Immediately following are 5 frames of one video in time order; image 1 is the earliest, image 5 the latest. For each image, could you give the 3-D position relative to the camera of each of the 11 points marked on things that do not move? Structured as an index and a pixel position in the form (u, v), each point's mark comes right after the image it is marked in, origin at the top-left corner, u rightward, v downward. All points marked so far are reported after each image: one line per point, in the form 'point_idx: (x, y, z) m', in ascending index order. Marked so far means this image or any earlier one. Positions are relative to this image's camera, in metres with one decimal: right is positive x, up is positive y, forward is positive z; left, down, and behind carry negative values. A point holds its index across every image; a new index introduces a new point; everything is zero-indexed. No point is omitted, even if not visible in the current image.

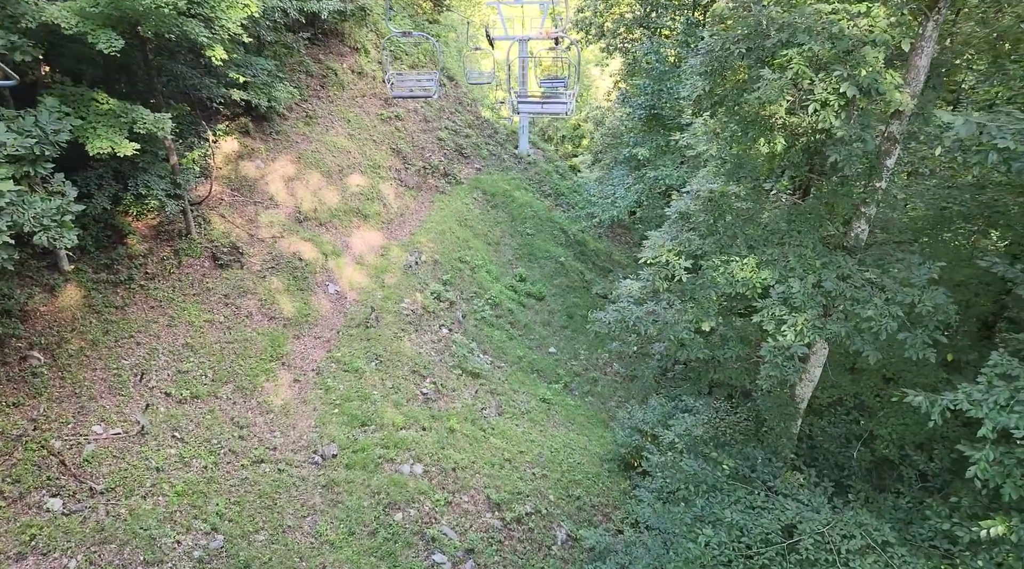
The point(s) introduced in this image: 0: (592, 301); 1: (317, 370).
0: (+1.7, -0.3, +15.7) m
1: (-2.8, -1.3, +10.6) m
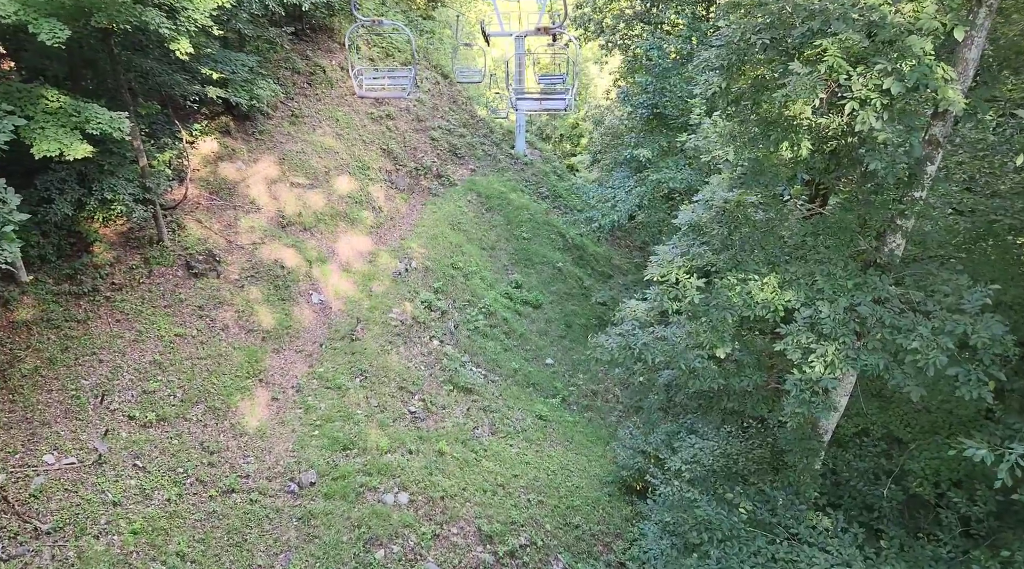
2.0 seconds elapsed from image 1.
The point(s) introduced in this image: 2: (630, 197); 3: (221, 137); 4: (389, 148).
0: (+1.6, -0.5, +15.0) m
1: (-2.9, -1.4, +9.9) m
2: (+2.1, +1.6, +13.0) m
3: (-4.9, +2.5, +12.4) m
4: (-2.6, +3.0, +15.7) m
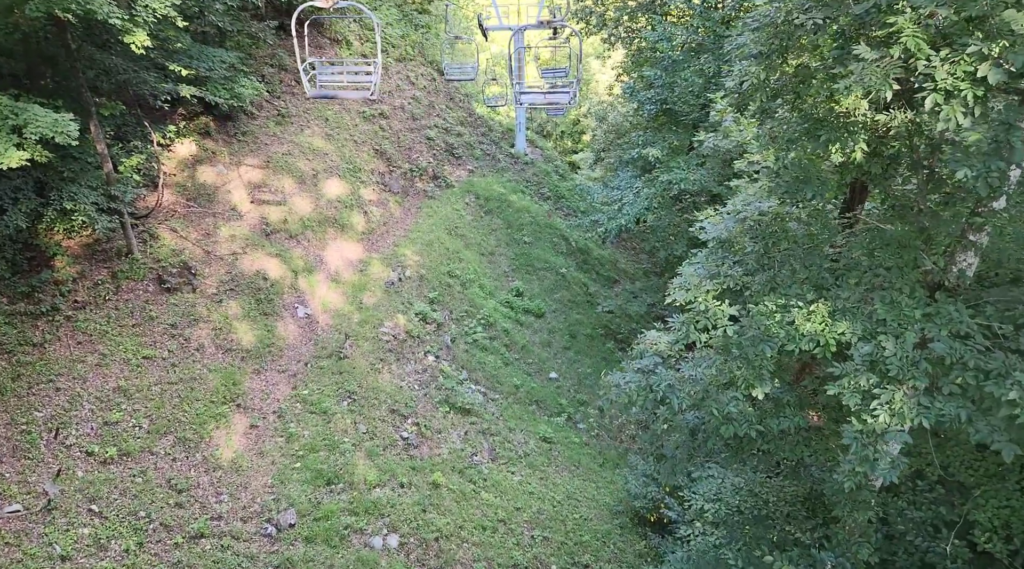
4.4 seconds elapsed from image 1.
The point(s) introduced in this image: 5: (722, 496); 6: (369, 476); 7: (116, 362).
0: (+1.7, -0.6, +14.1) m
1: (-2.9, -1.6, +9.1) m
2: (+2.1, +1.4, +12.1) m
3: (-4.9, +2.3, +11.5) m
4: (-2.6, +2.8, +14.8) m
5: (+2.0, -2.0, +6.9) m
6: (-1.7, -2.3, +8.6) m
7: (-4.6, -0.9, +8.5) m
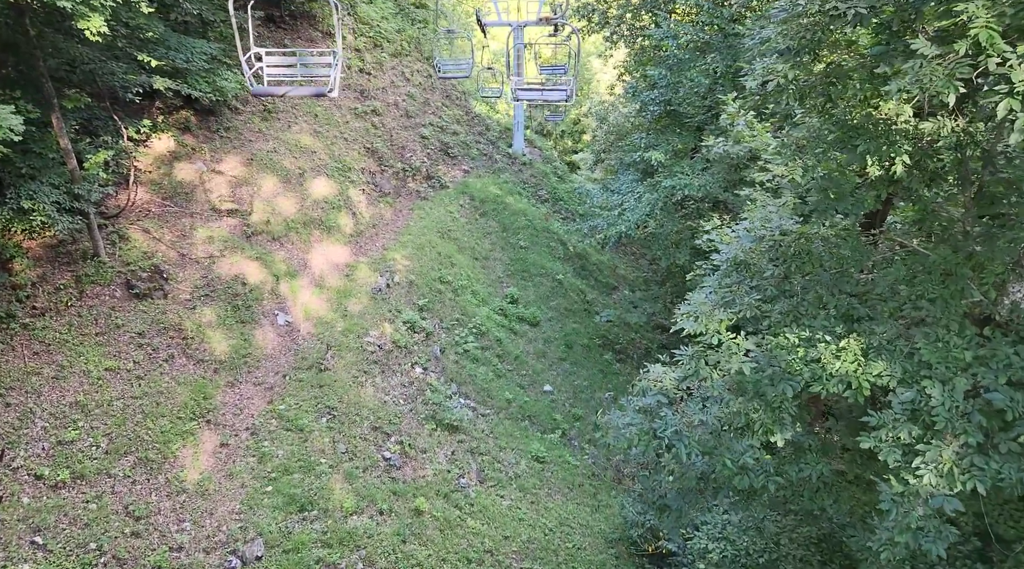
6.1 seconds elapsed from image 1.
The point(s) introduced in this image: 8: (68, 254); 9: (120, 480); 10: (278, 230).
0: (+1.5, -0.8, +13.5) m
1: (-3.0, -1.7, +8.5) m
2: (+2.0, +1.2, +11.5) m
3: (-5.0, +2.2, +10.9) m
4: (-2.7, +2.7, +14.2) m
5: (+1.9, -2.2, +6.3) m
6: (-1.8, -2.4, +8.0) m
7: (-4.7, -1.0, +7.9) m
8: (-5.3, +0.4, +8.6) m
9: (-4.0, -2.0, +7.4) m
10: (-3.6, +0.8, +11.0) m
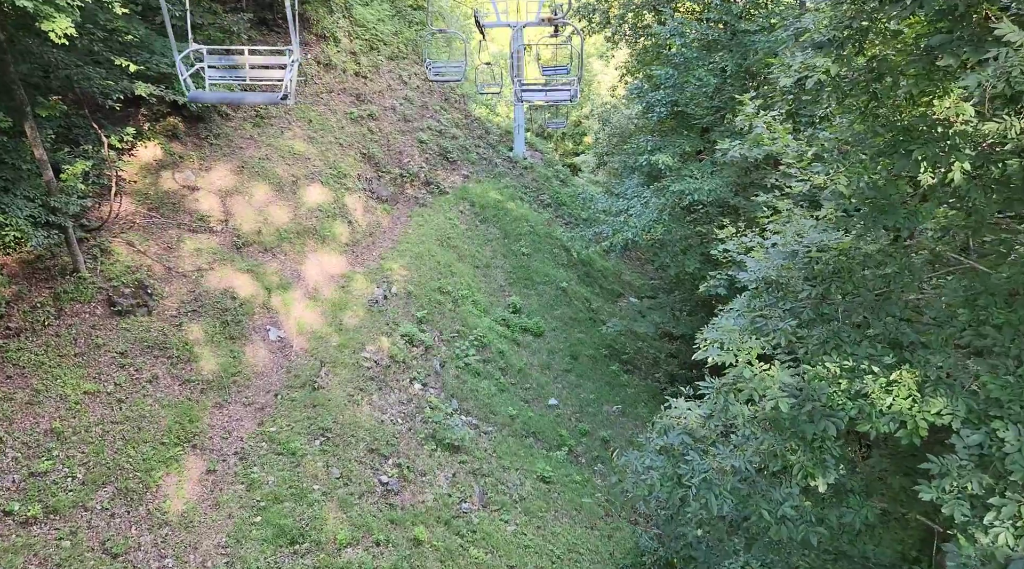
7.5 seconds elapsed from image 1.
0: (+1.6, -0.9, +13.0) m
1: (-3.0, -1.9, +8.0) m
2: (+2.0, +1.1, +11.0) m
3: (-5.0, +2.0, +10.4) m
4: (-2.7, +2.5, +13.7) m
5: (+1.9, -2.3, +5.8) m
6: (-1.8, -2.5, +7.5) m
7: (-4.7, -1.2, +7.4) m
8: (-5.3, +0.2, +8.2) m
9: (-3.9, -2.2, +6.9) m
10: (-3.5, +0.6, +10.6) m
